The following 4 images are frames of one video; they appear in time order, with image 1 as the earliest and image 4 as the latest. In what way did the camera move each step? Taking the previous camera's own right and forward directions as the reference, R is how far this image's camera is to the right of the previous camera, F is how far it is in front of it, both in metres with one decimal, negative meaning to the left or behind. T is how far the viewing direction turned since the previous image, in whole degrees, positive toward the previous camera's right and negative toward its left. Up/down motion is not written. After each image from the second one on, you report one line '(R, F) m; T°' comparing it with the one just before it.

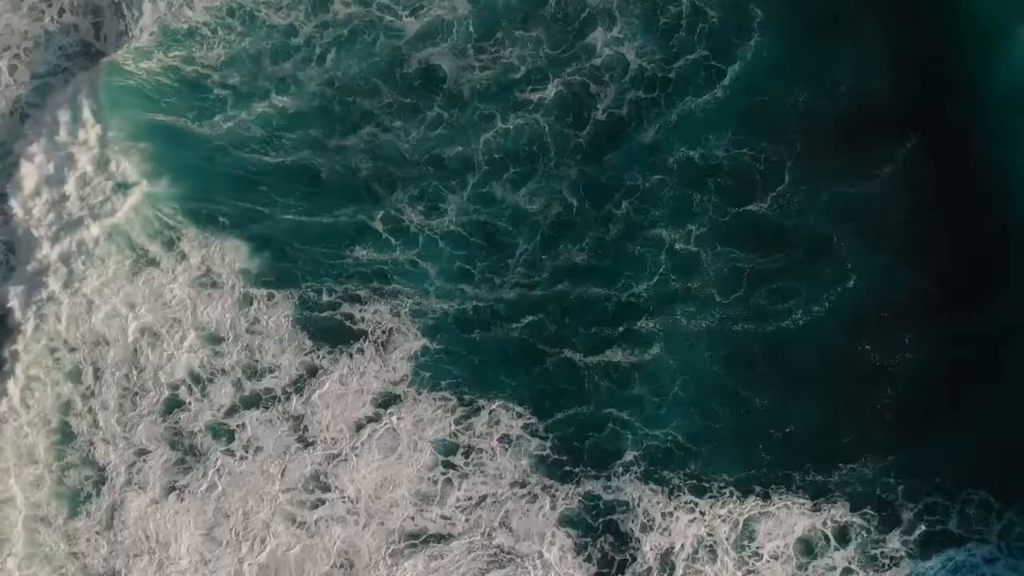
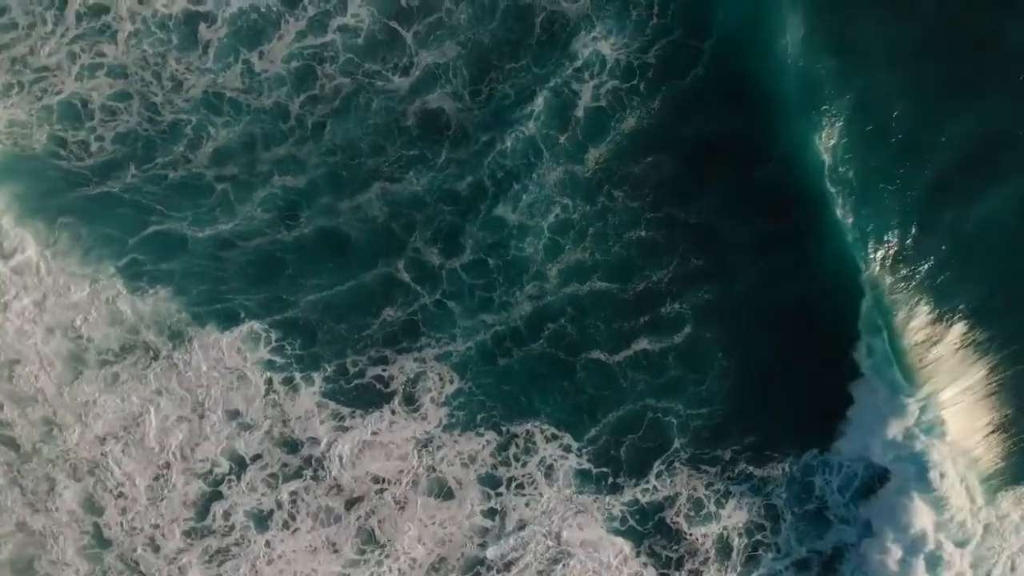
(+1.2, +0.6) m; -4°
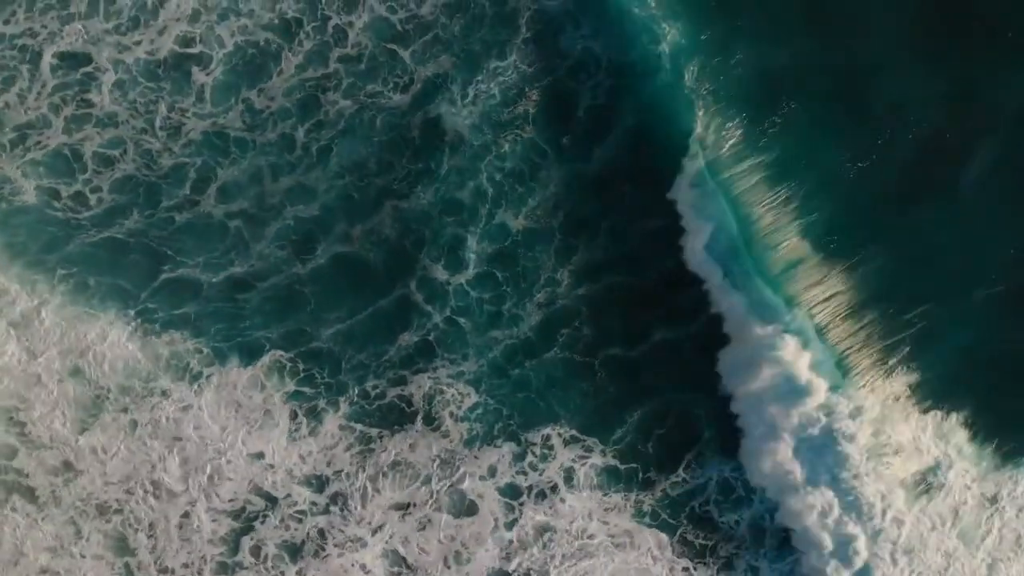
(+0.6, +0.3) m; -2°
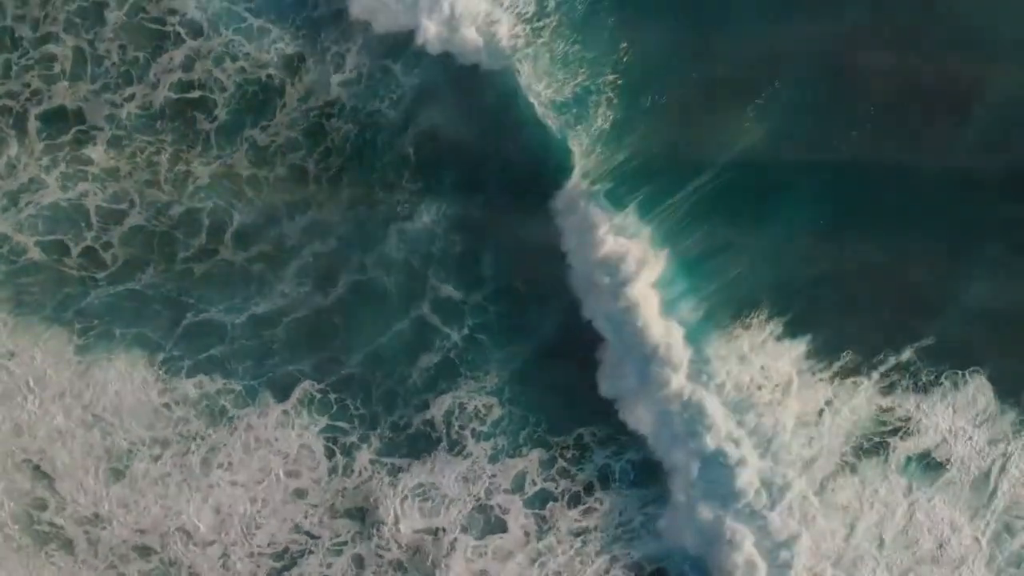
(+0.6, +0.2) m; -3°
